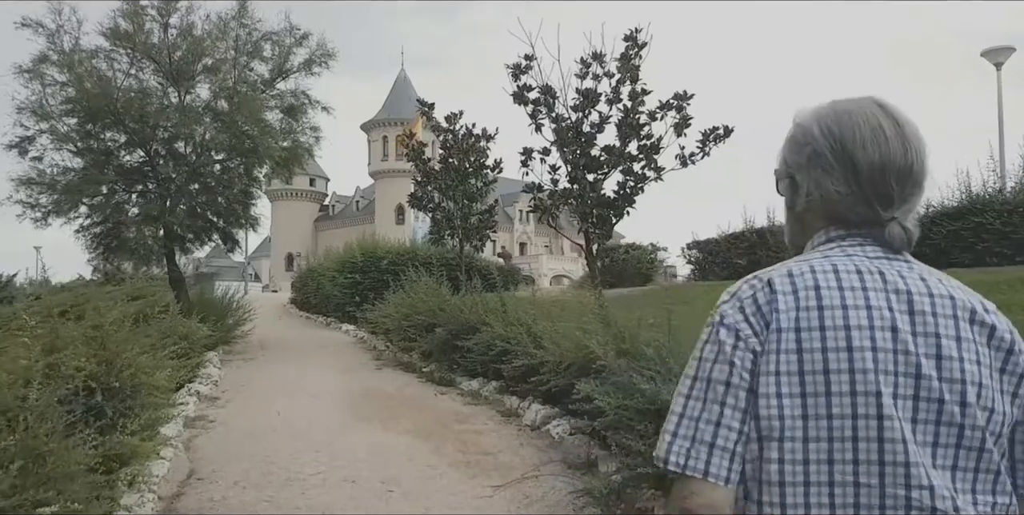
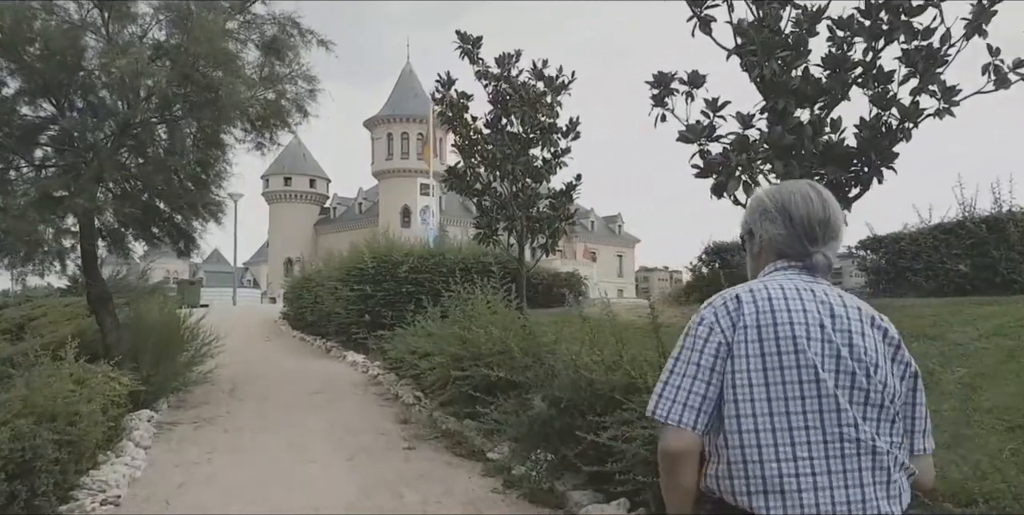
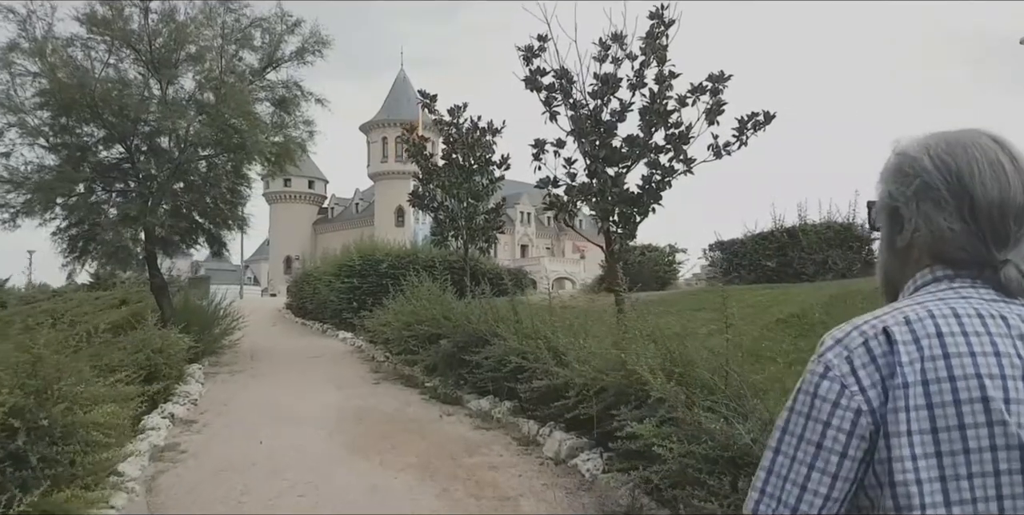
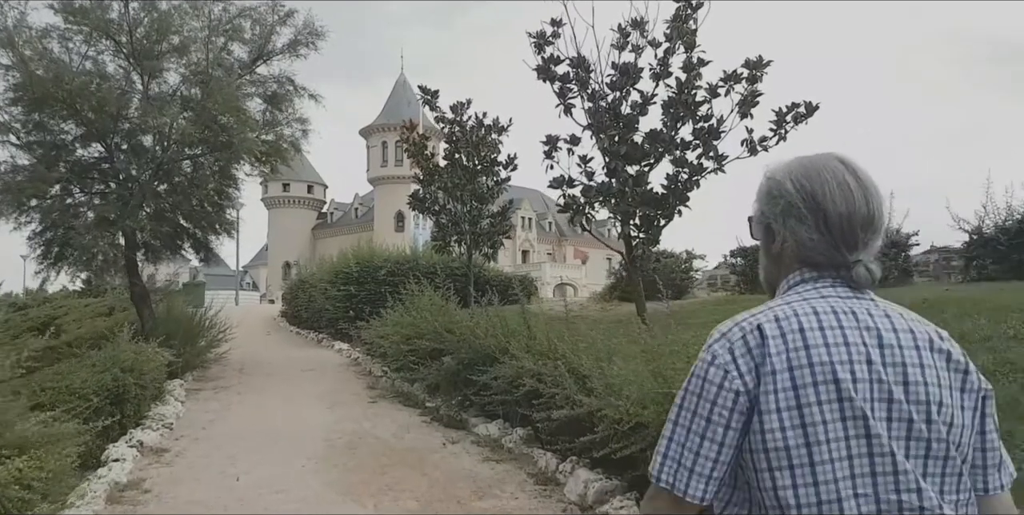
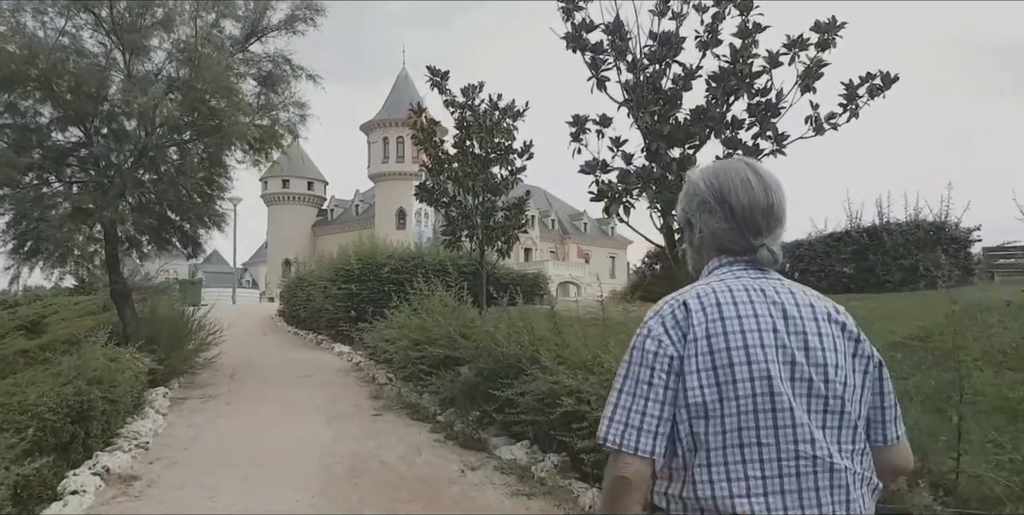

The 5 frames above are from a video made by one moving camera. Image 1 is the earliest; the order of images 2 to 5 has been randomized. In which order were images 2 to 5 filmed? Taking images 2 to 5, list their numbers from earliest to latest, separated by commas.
3, 4, 5, 2
